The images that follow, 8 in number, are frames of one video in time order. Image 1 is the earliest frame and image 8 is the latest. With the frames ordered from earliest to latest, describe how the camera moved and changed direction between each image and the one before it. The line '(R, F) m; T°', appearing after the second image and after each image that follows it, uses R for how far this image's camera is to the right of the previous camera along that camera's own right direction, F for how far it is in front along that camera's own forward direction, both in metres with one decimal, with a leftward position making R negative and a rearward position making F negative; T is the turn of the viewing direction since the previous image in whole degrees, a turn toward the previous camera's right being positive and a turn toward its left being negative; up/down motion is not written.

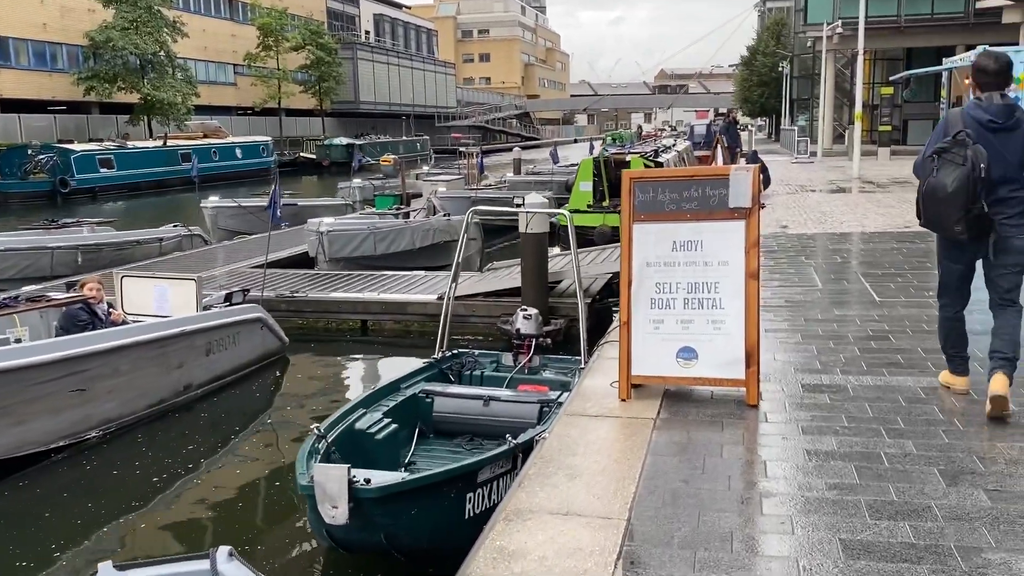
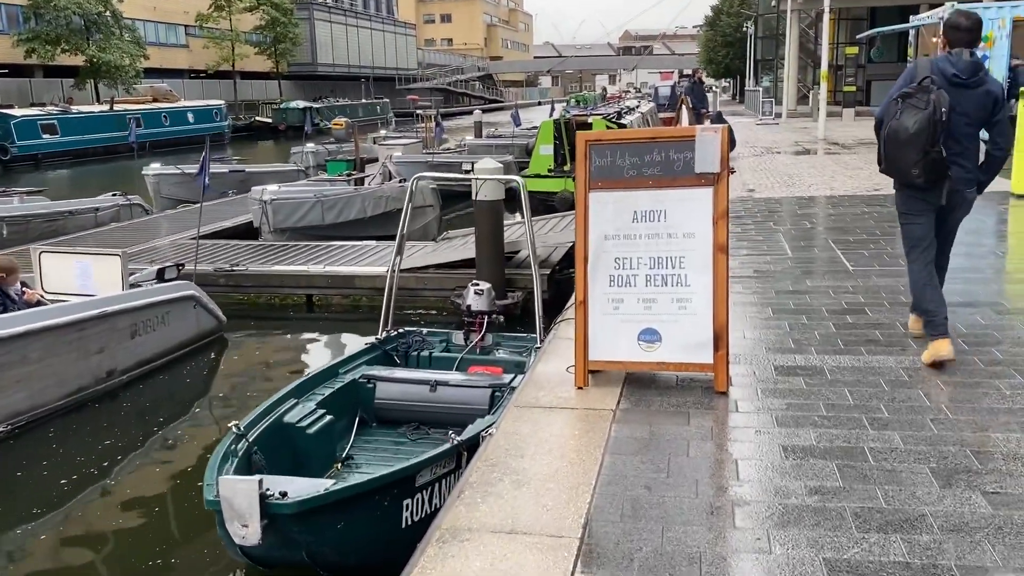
(+0.1, +0.6) m; +2°
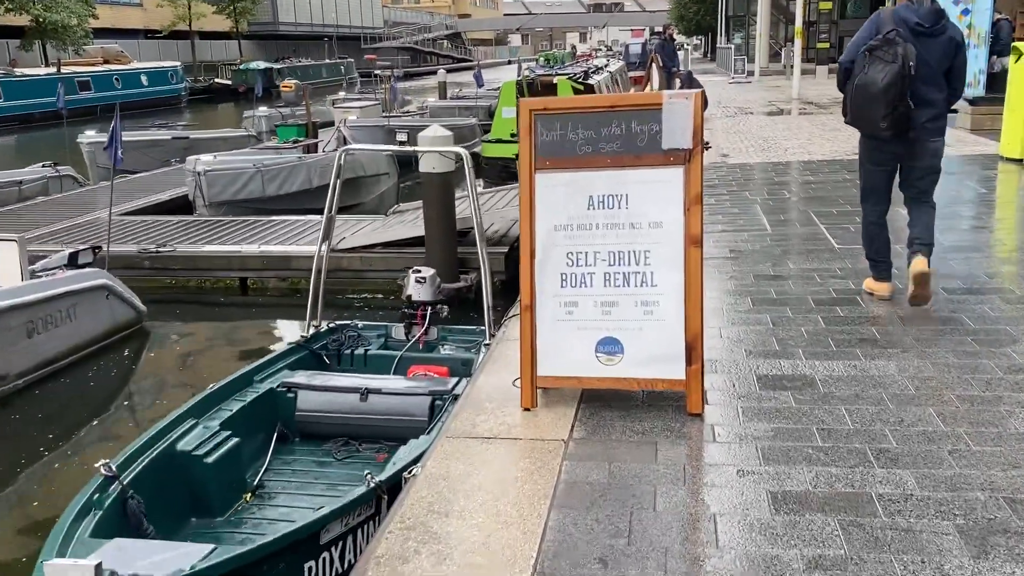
(+0.2, +1.0) m; +2°
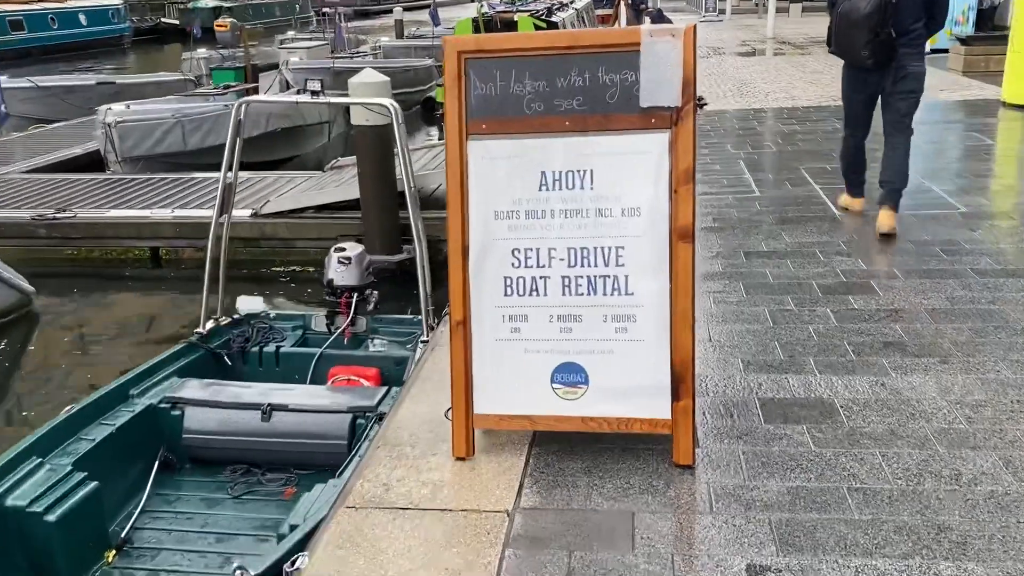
(+0.2, +1.2) m; +2°
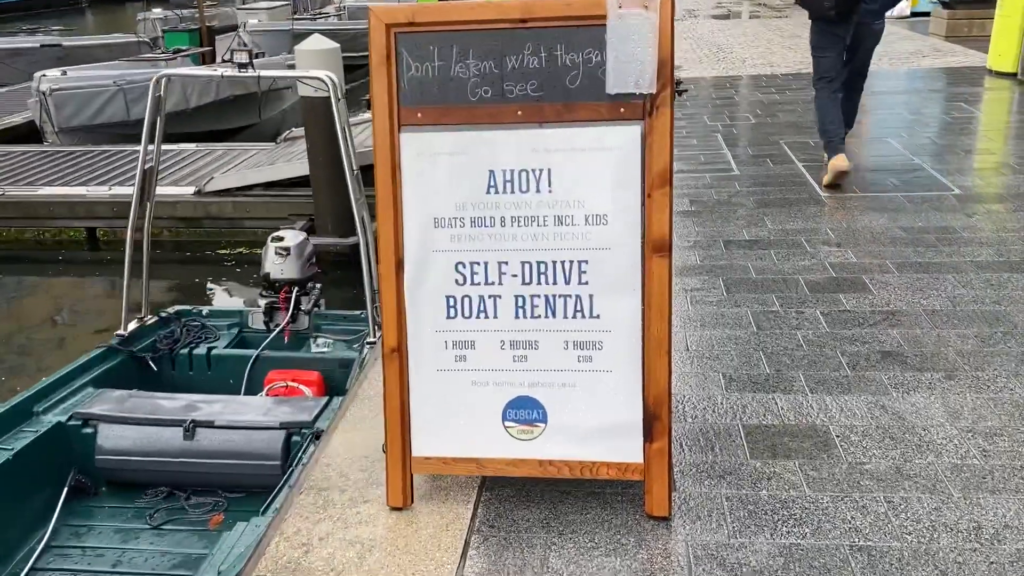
(+0.1, +0.5) m; +2°
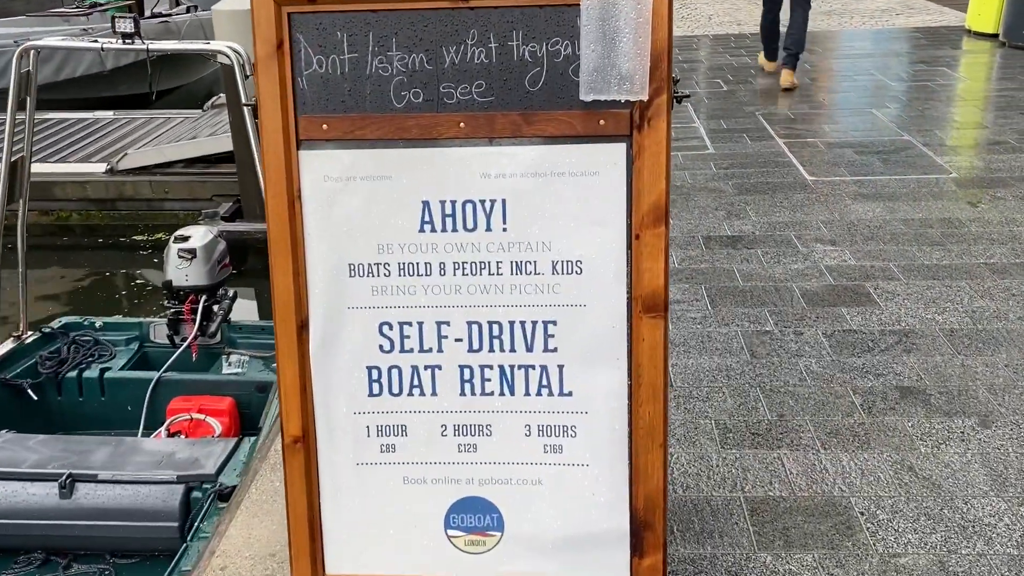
(0.0, +0.7) m; +3°
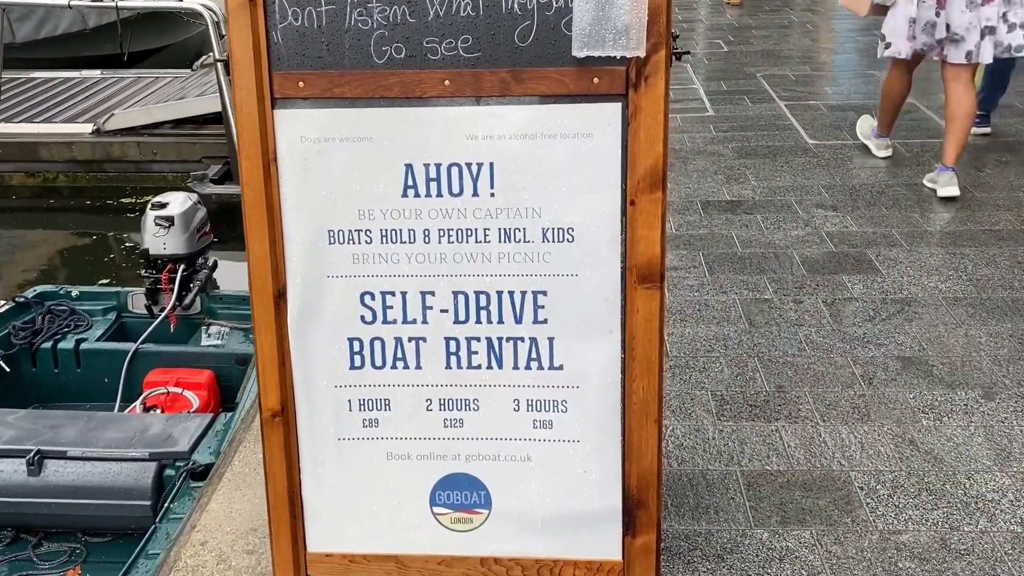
(0.0, +0.1) m; 0°
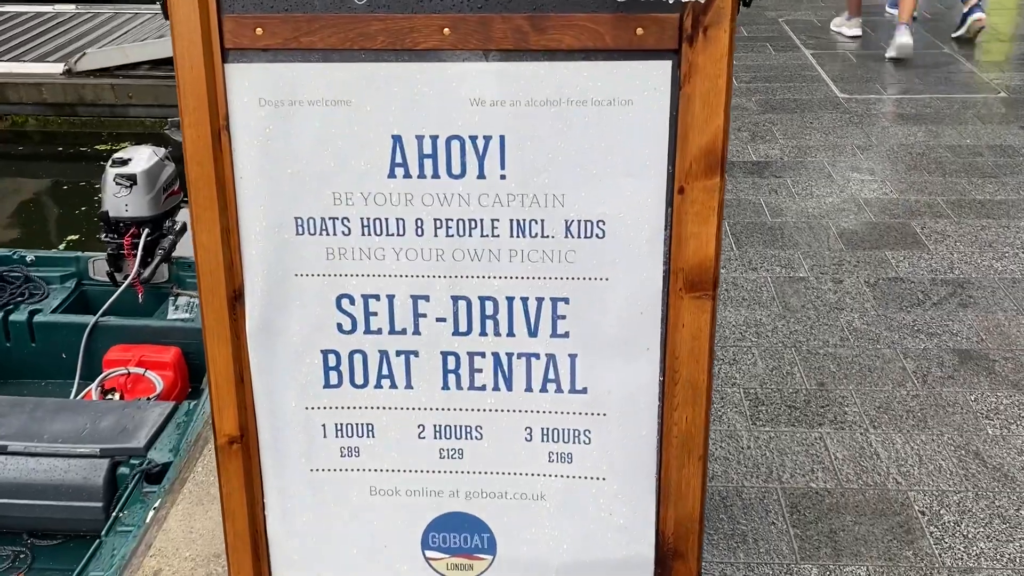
(0.0, +0.4) m; 0°
